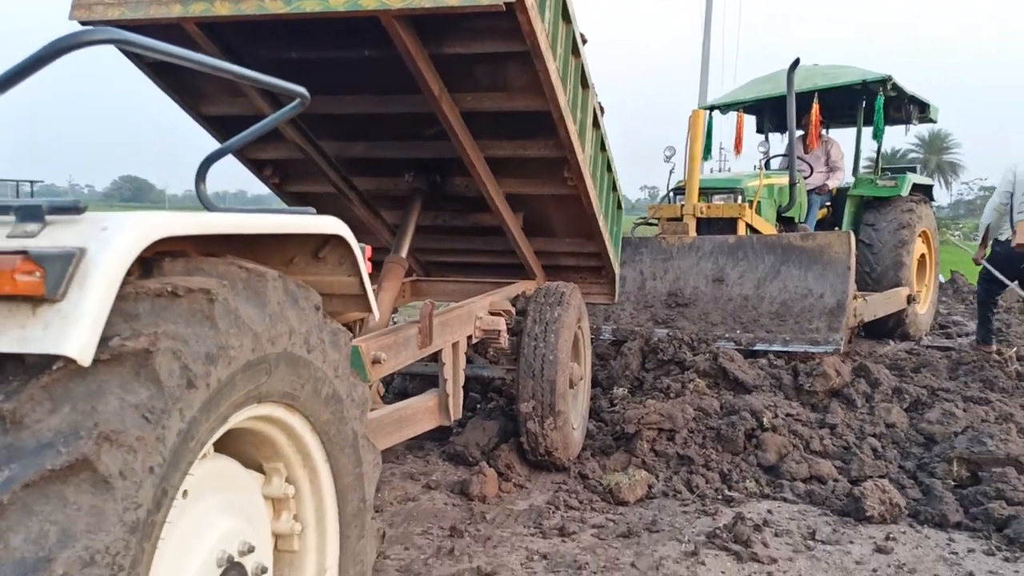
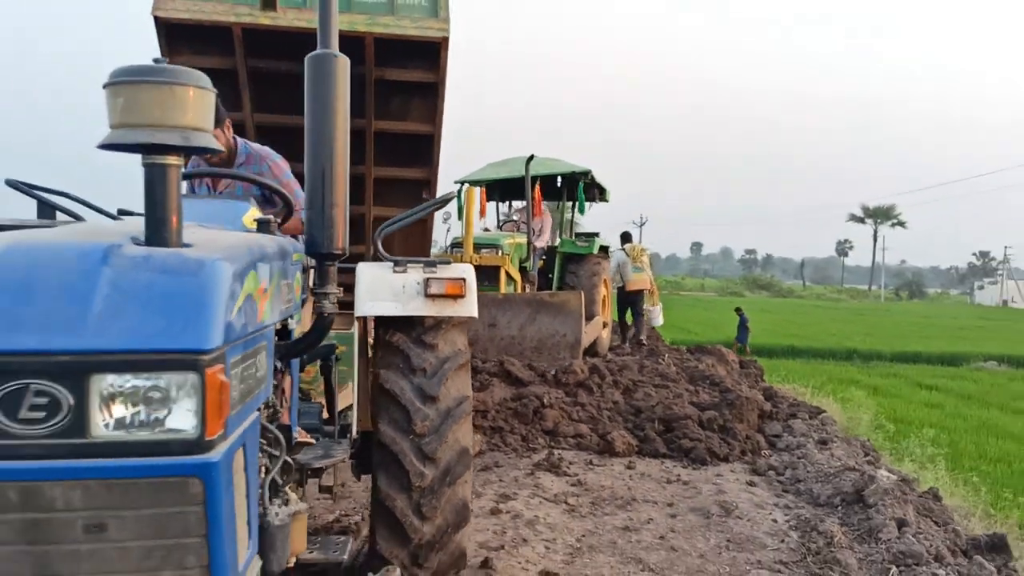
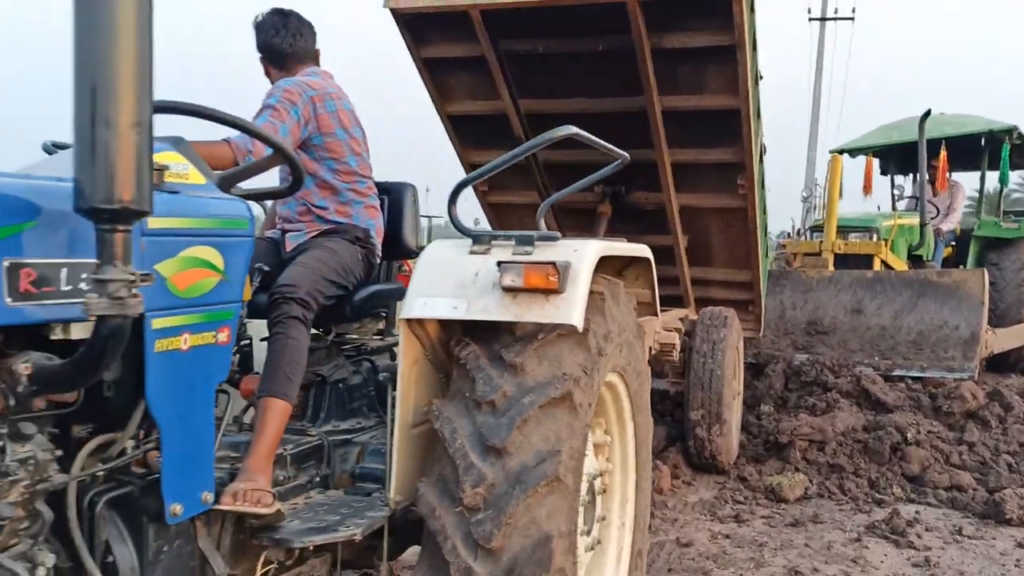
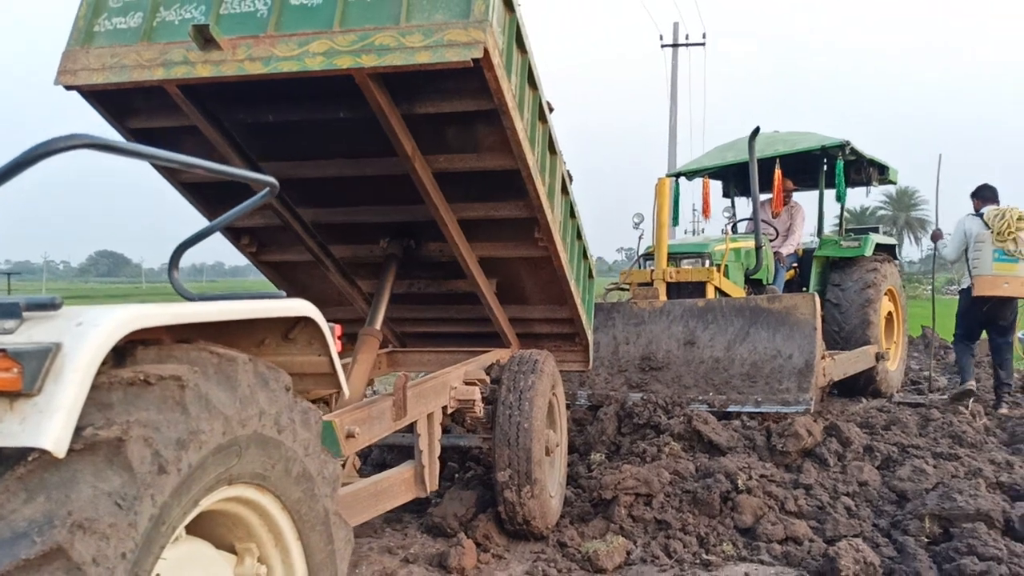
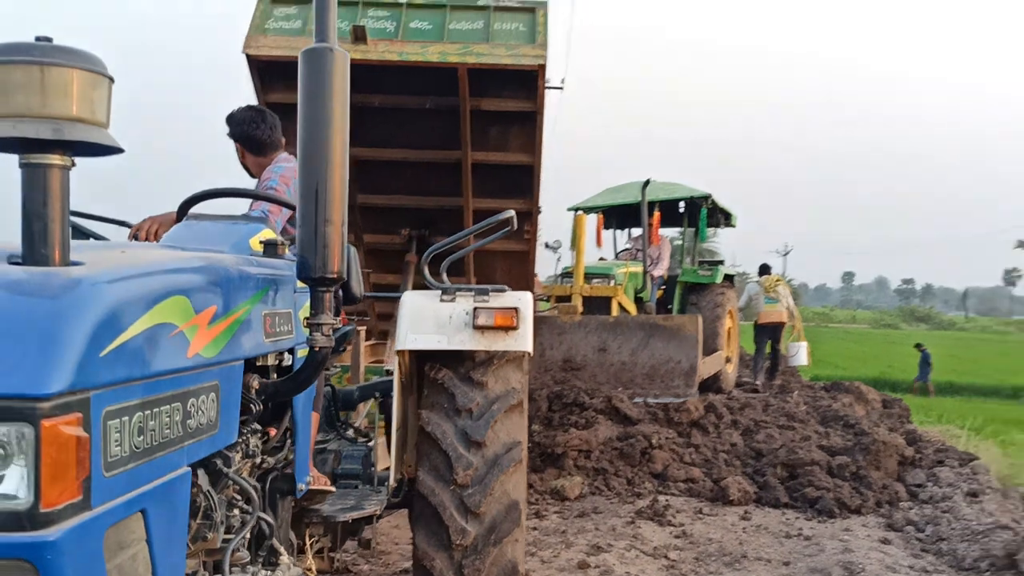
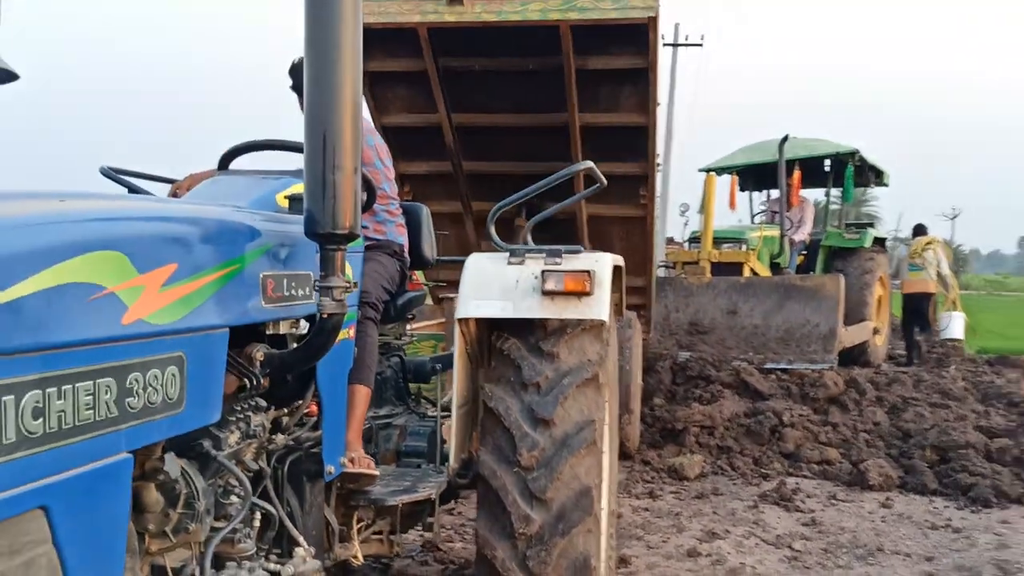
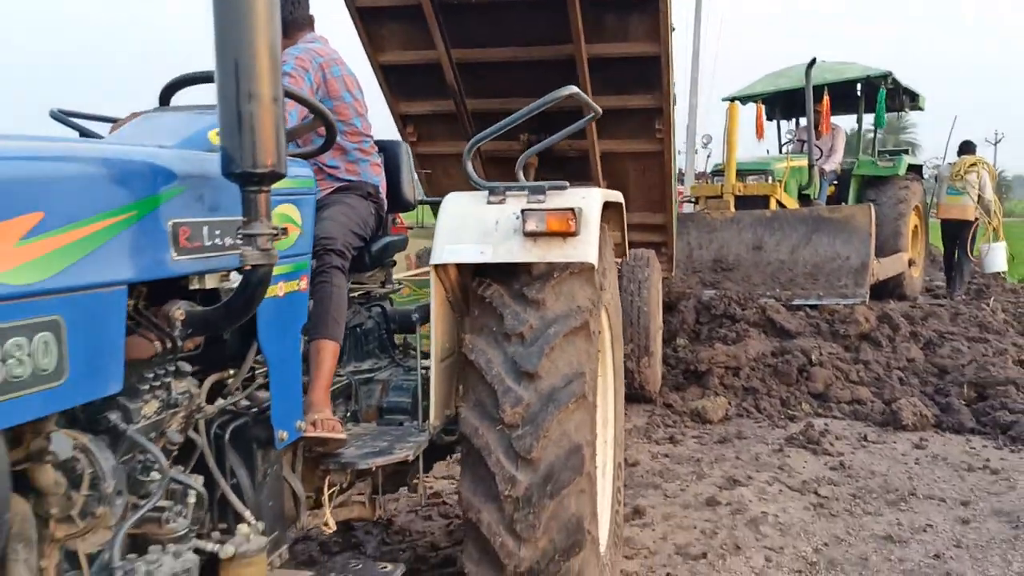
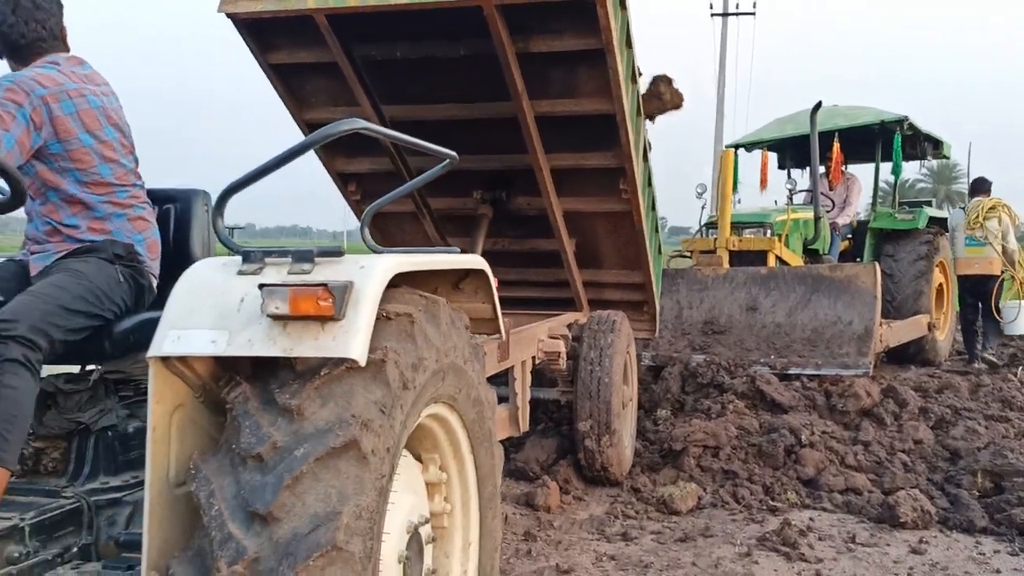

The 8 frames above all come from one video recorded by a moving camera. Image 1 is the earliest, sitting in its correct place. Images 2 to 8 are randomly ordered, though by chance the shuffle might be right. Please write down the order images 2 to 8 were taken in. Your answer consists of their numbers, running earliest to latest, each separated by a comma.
4, 8, 3, 7, 6, 5, 2
